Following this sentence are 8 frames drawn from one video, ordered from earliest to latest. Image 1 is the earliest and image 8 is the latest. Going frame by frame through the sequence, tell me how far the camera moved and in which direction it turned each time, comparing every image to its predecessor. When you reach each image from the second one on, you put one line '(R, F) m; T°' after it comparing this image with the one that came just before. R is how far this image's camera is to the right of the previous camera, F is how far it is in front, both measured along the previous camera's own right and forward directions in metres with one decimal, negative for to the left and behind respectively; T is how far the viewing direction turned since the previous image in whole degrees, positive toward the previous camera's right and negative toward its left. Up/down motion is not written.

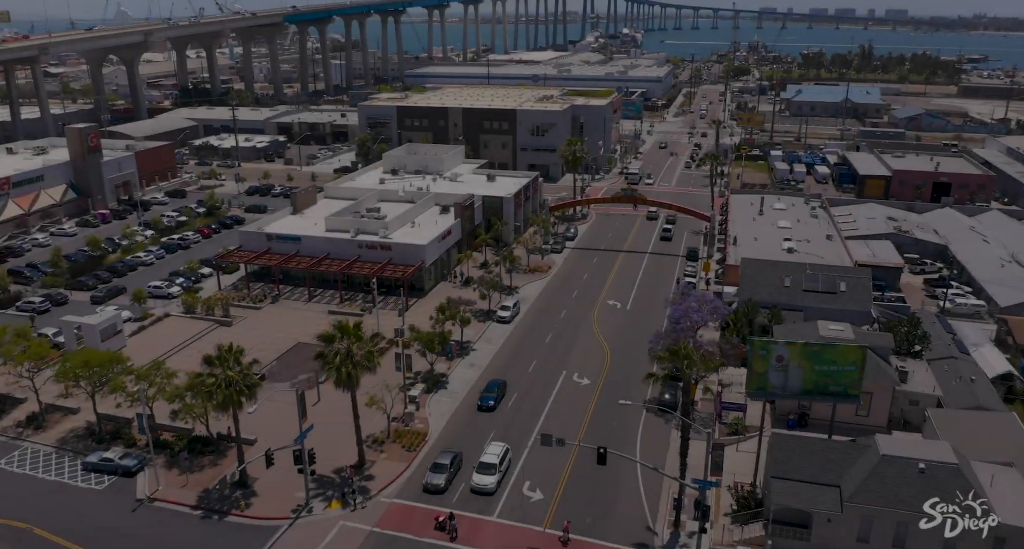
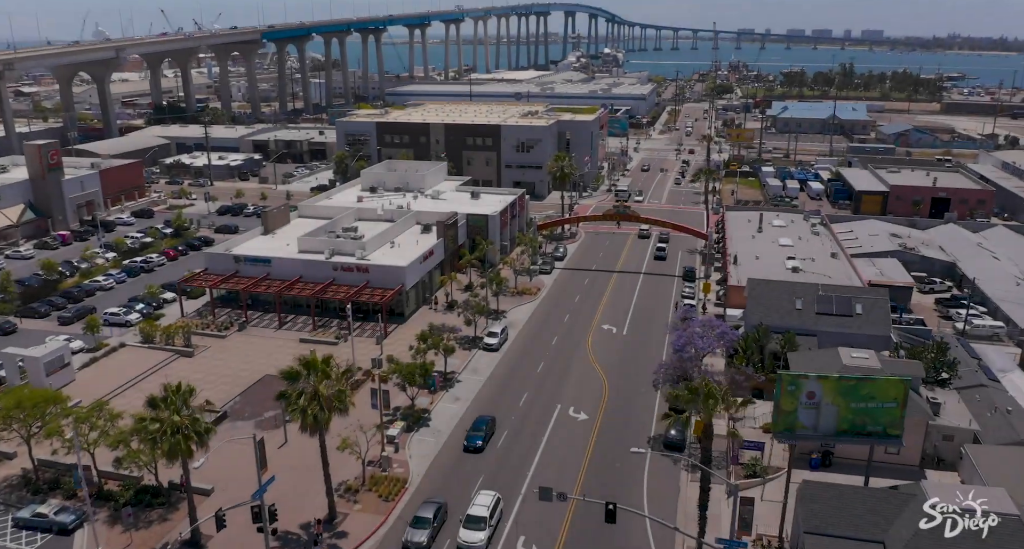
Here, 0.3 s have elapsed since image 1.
(-0.4, +4.6) m; +1°
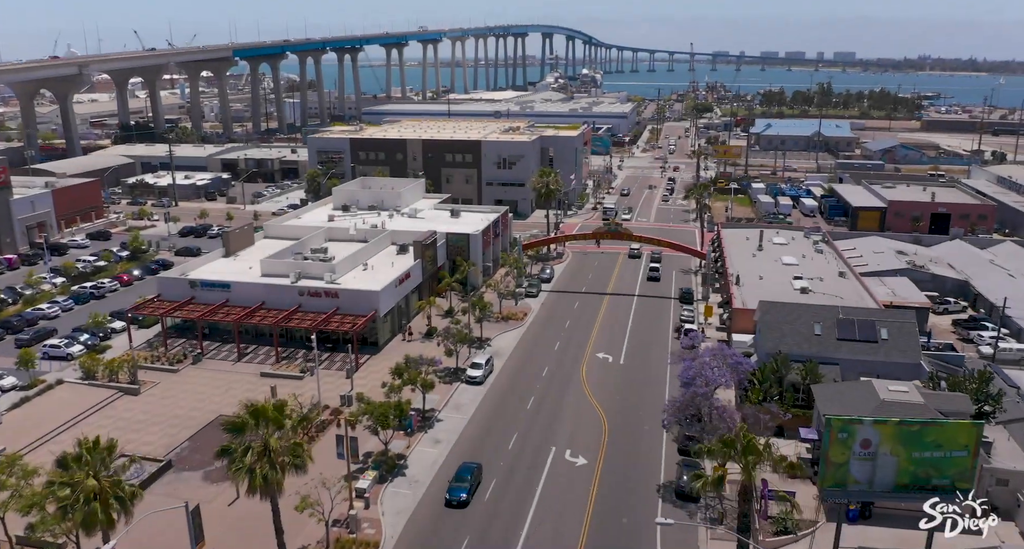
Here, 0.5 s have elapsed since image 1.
(-0.4, +5.5) m; +2°
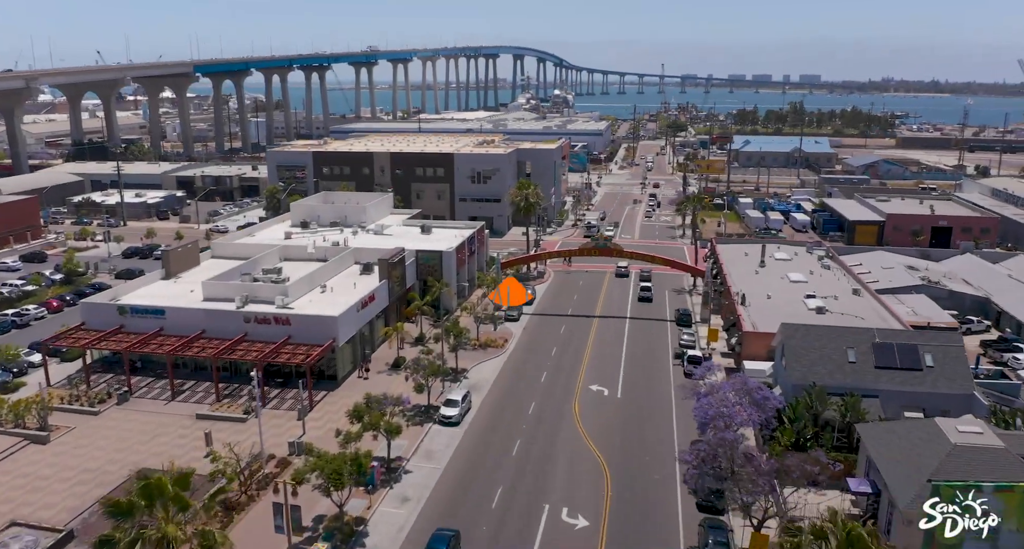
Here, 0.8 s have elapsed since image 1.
(-0.5, +7.0) m; +2°
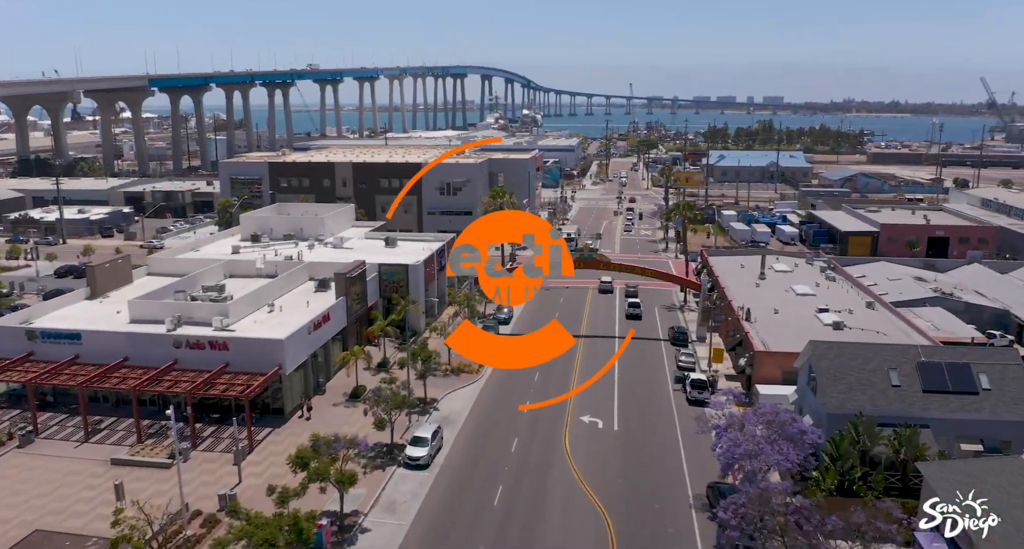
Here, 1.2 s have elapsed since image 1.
(-0.4, +6.5) m; +2°
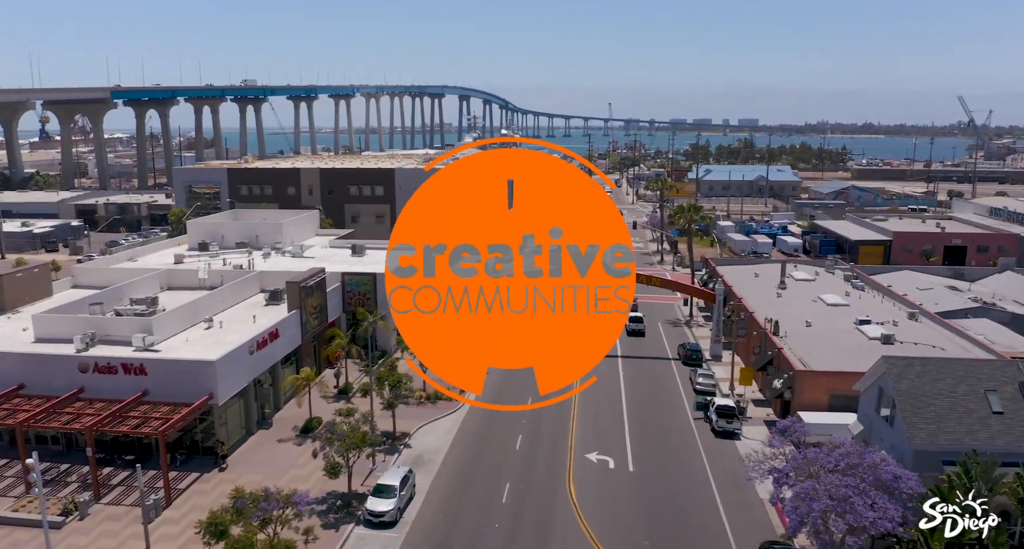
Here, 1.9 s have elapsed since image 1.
(-0.5, +7.5) m; +2°
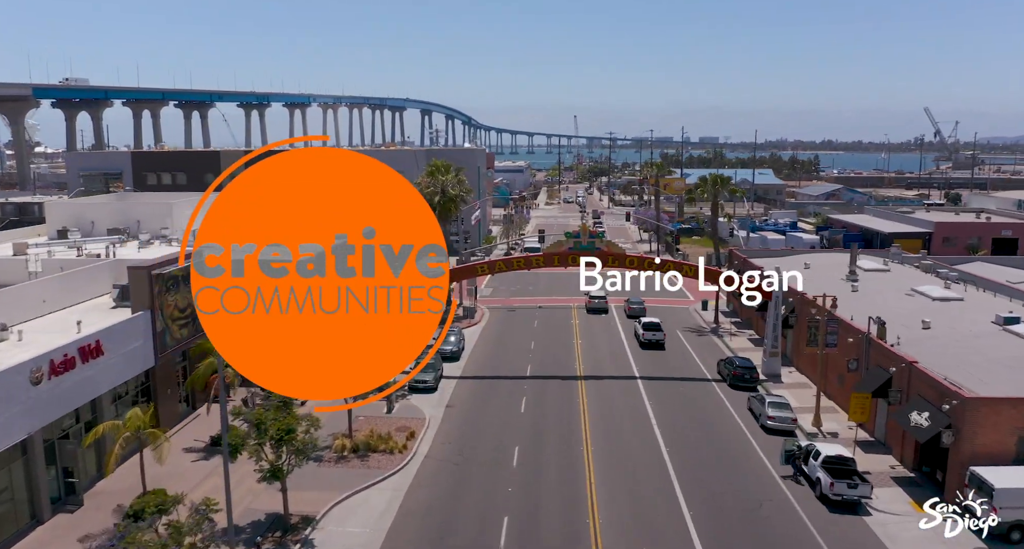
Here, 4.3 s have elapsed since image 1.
(-0.4, +14.1) m; +3°
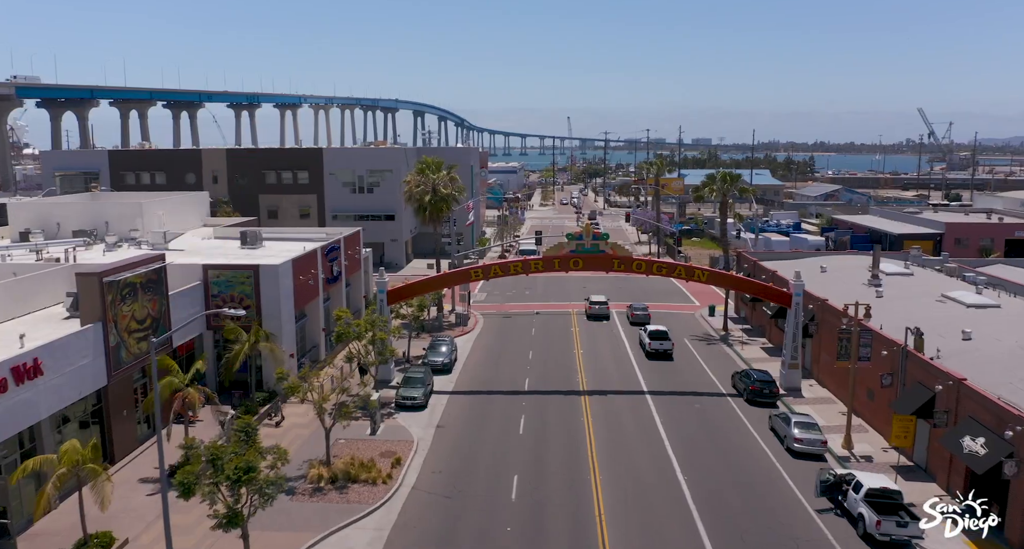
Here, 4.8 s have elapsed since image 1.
(-0.2, +2.7) m; +1°
